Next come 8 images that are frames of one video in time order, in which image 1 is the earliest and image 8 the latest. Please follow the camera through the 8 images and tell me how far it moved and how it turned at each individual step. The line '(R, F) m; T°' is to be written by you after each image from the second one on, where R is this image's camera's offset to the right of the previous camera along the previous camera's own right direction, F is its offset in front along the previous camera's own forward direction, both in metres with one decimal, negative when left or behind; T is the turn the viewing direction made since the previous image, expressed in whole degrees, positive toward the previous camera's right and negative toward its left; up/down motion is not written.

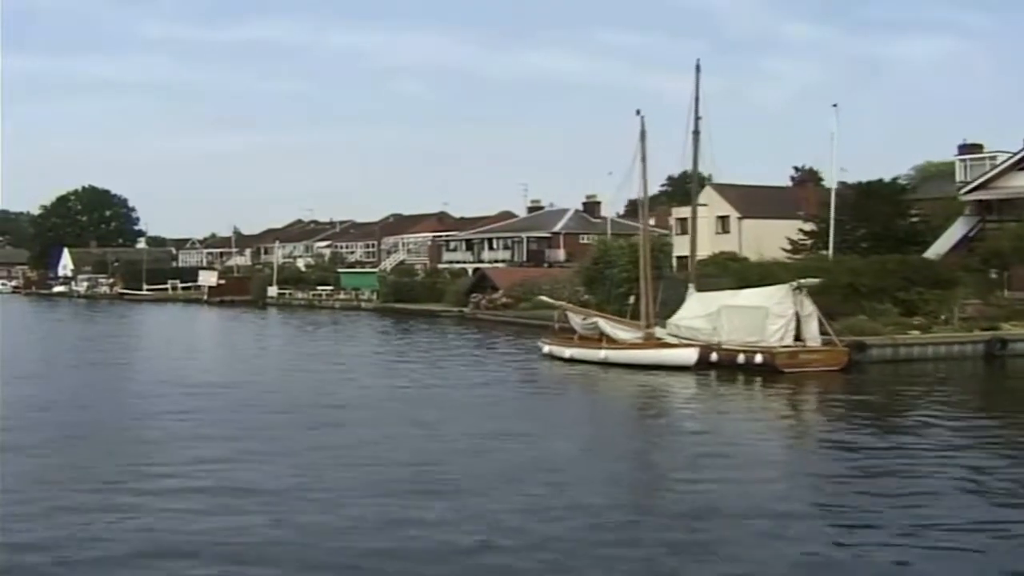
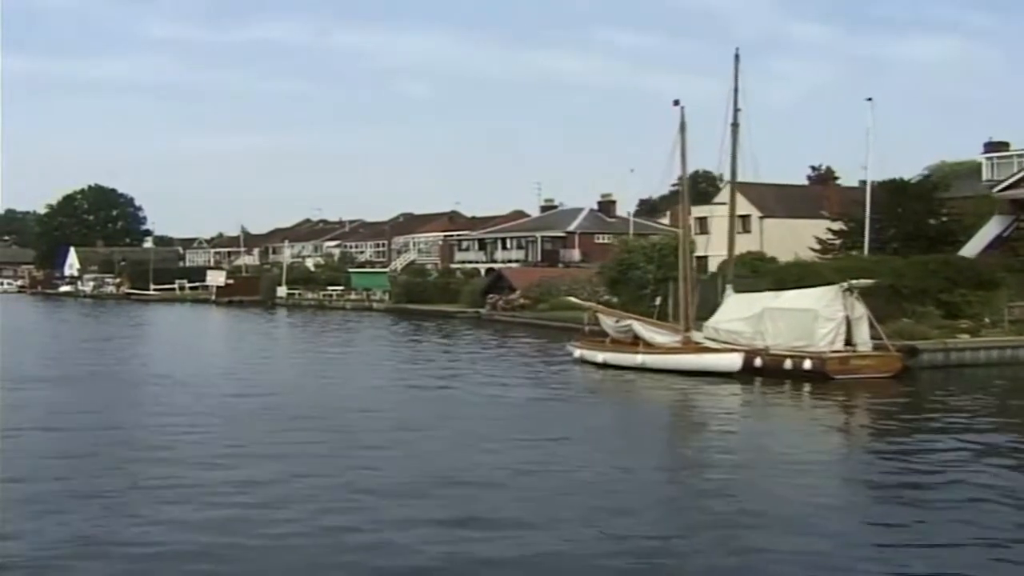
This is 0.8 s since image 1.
(-0.7, +2.0) m; 0°
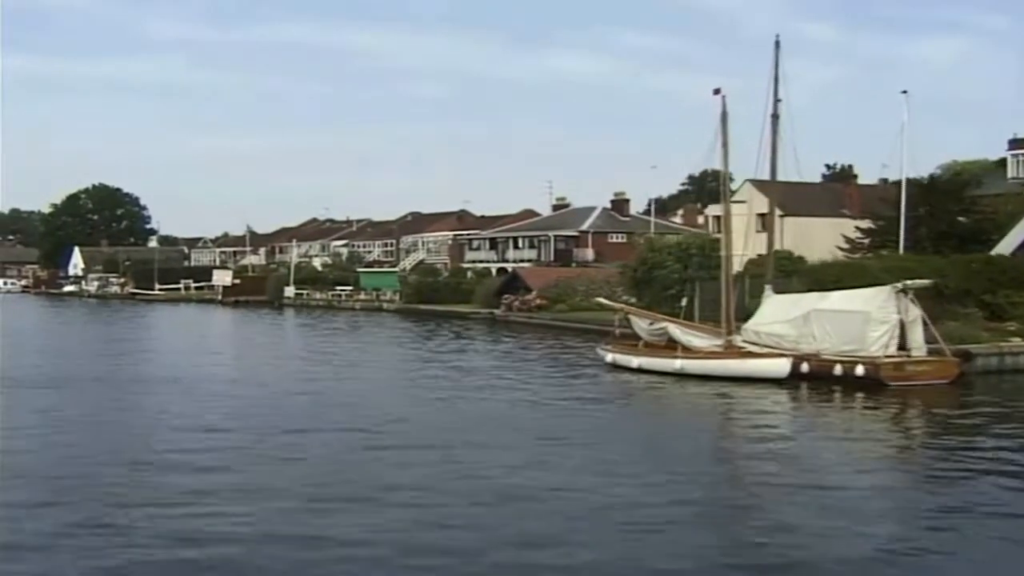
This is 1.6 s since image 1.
(-0.7, +2.0) m; 0°
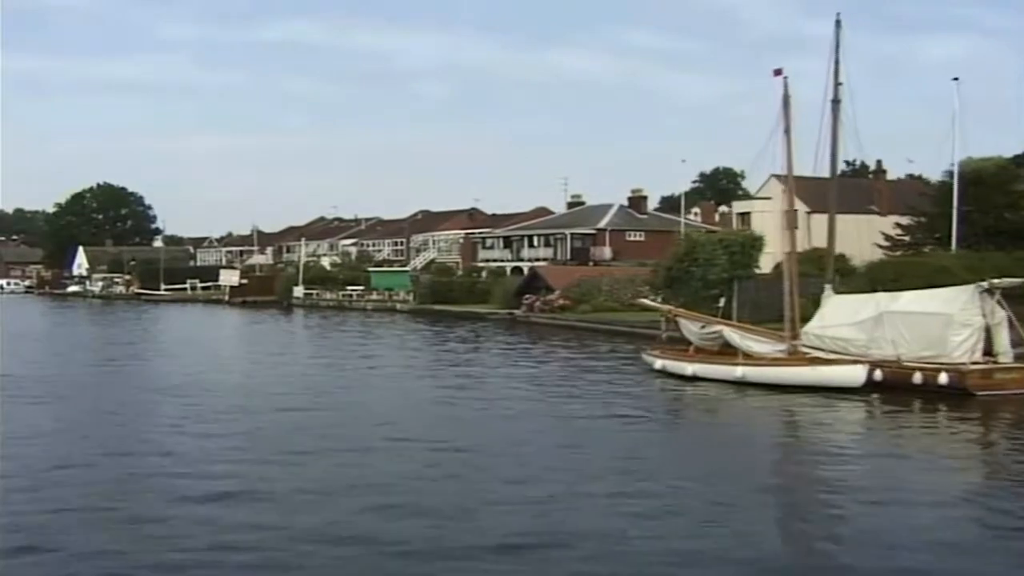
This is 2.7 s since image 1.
(-0.9, +2.8) m; 0°
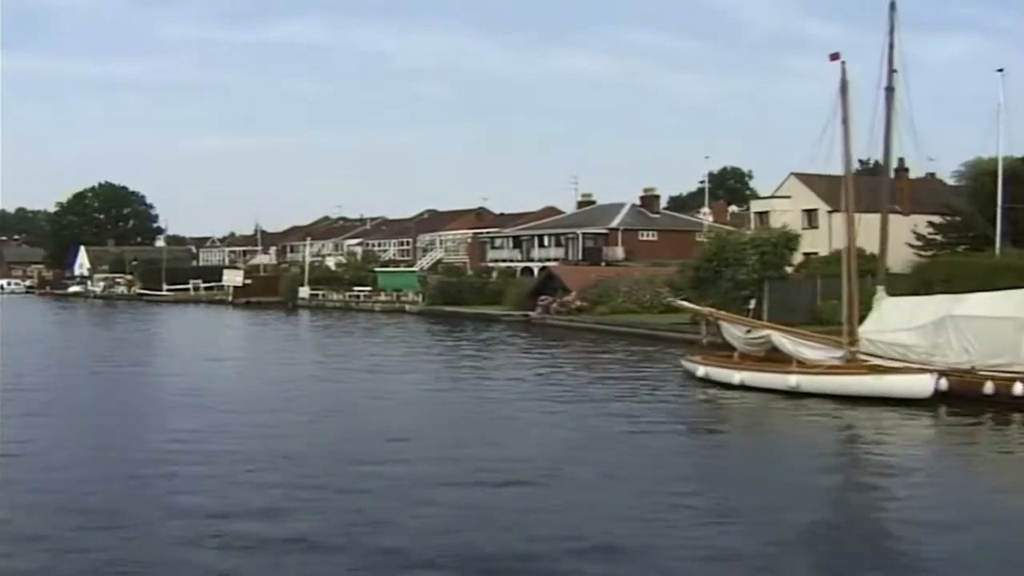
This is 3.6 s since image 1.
(-0.7, +2.2) m; 0°
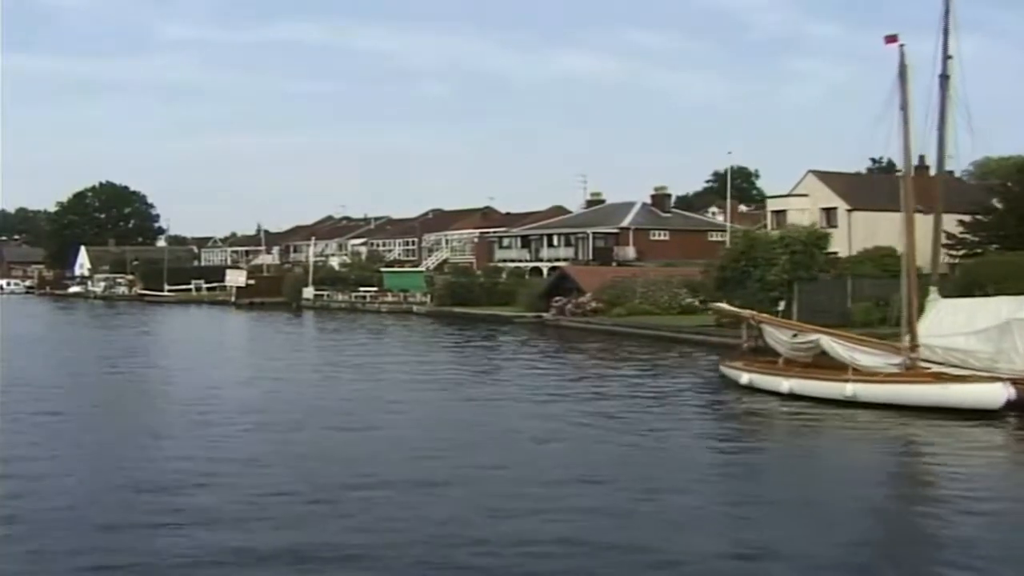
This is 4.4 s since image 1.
(-0.6, +2.0) m; 0°
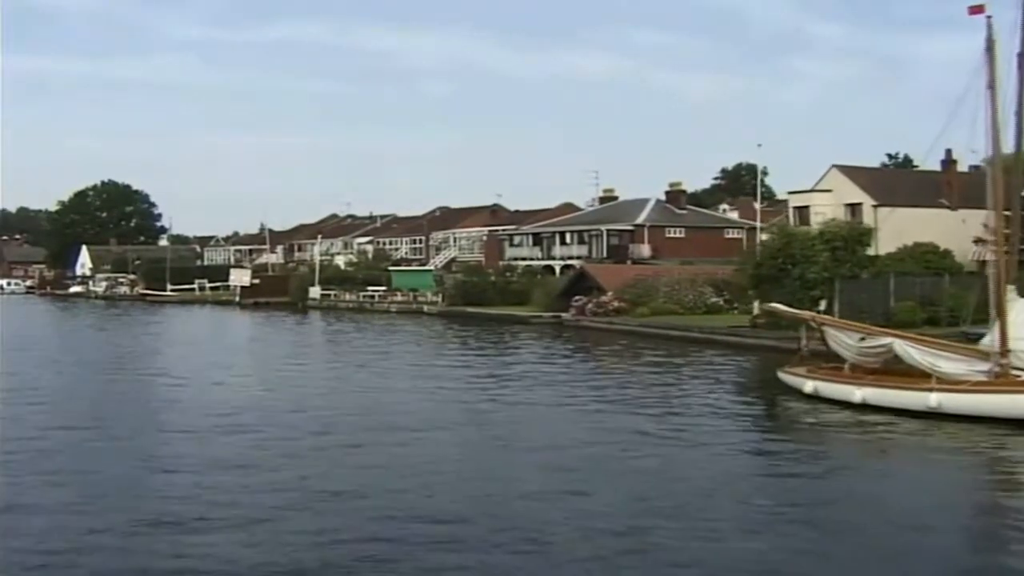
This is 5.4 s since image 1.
(-0.8, +2.5) m; 0°
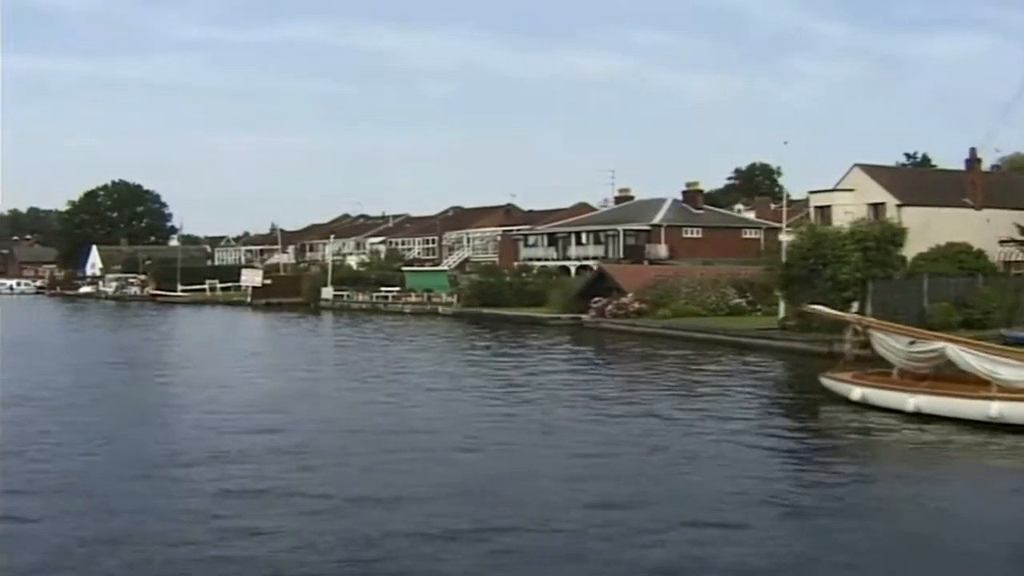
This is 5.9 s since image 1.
(-0.4, +1.3) m; 0°
